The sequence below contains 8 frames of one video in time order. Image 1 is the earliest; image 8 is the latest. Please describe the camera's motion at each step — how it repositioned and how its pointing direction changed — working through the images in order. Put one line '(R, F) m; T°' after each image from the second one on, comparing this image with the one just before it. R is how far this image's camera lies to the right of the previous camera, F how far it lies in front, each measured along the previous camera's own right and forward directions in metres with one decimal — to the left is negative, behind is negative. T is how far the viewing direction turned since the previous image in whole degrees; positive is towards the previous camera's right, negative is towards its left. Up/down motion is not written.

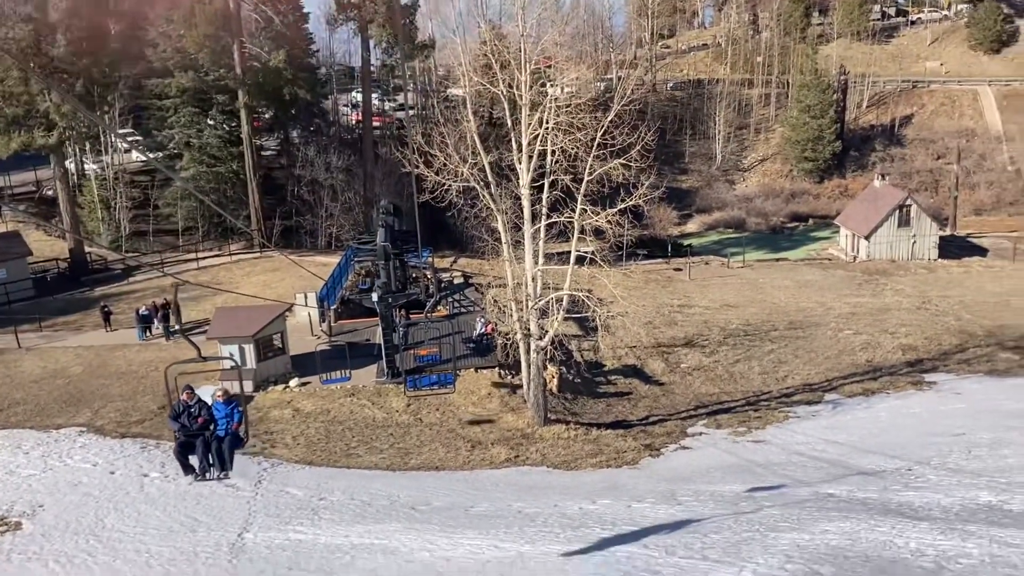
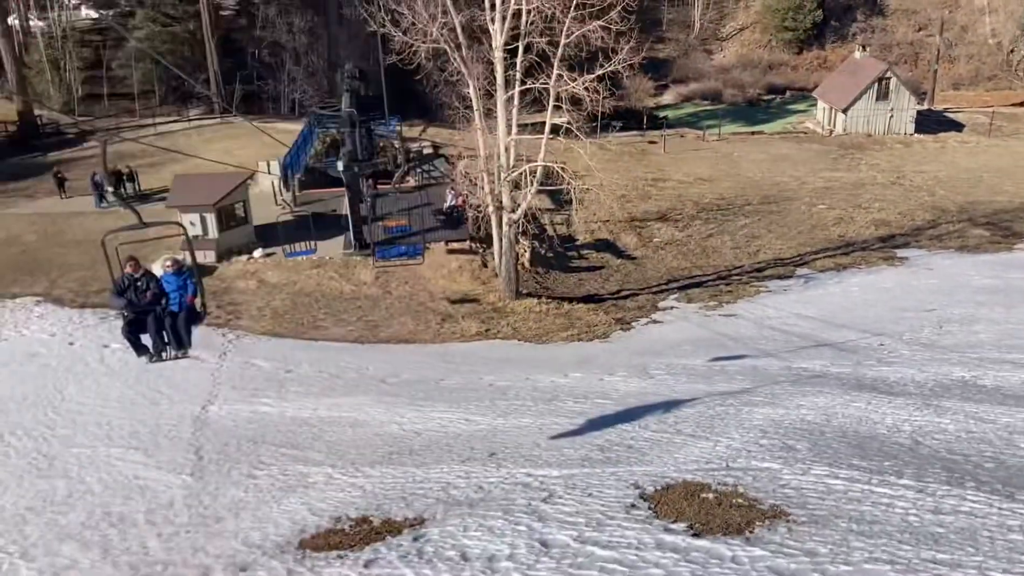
(0.0, +0.5) m; +2°
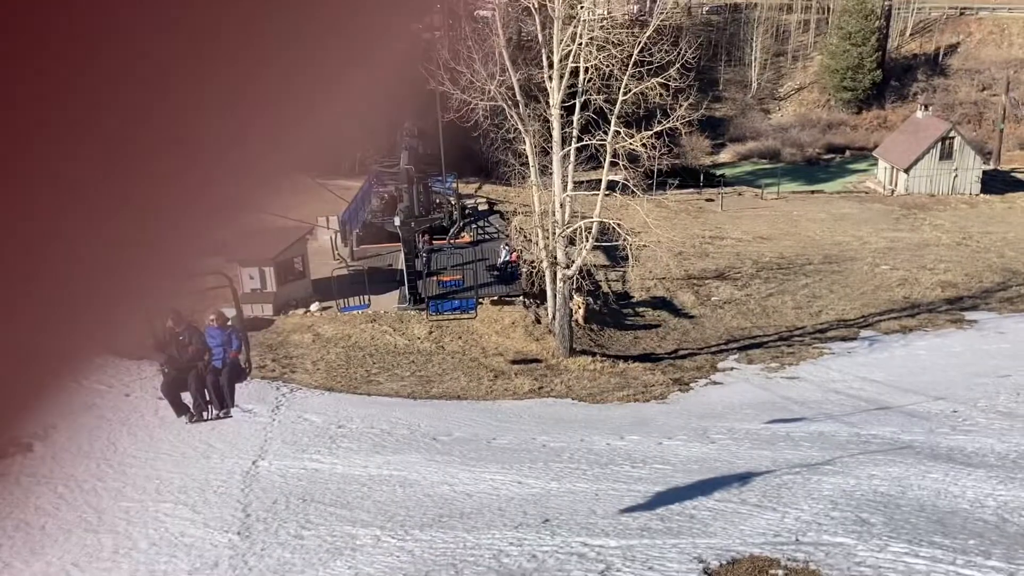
(0.0, +0.3) m; -3°
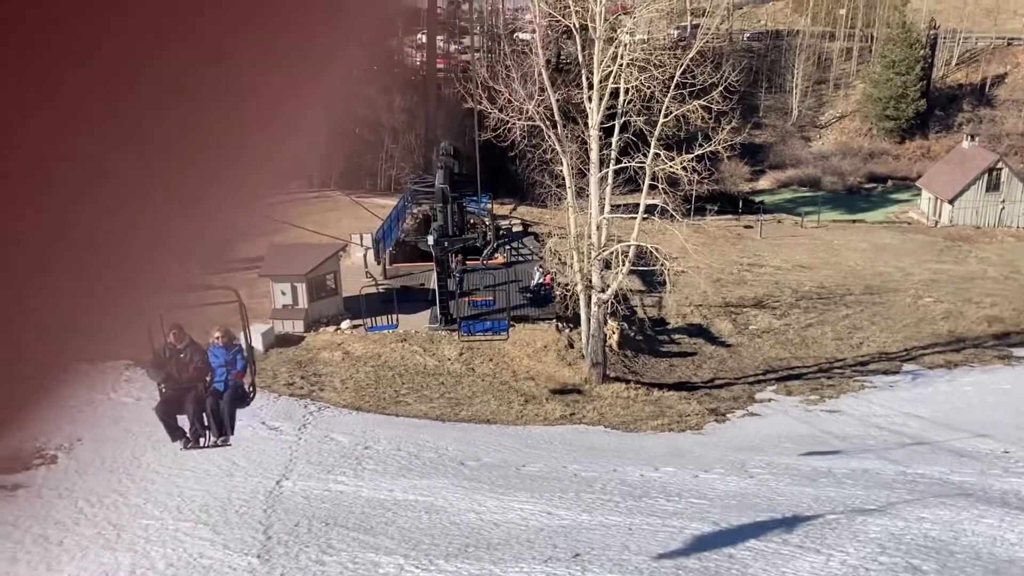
(0.0, +0.3) m; -2°
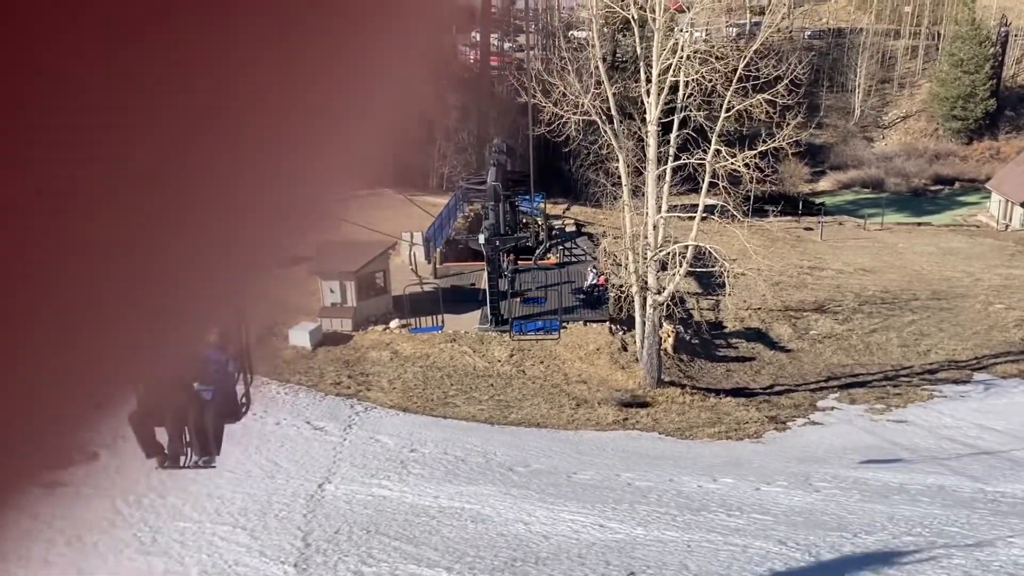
(0.0, +0.5) m; -3°
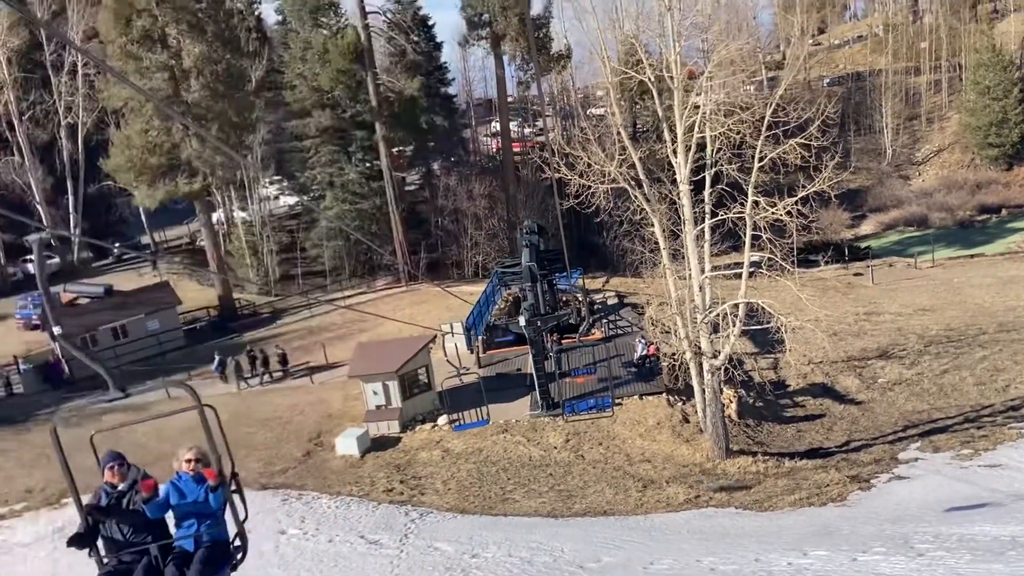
(0.0, +0.7) m; -2°
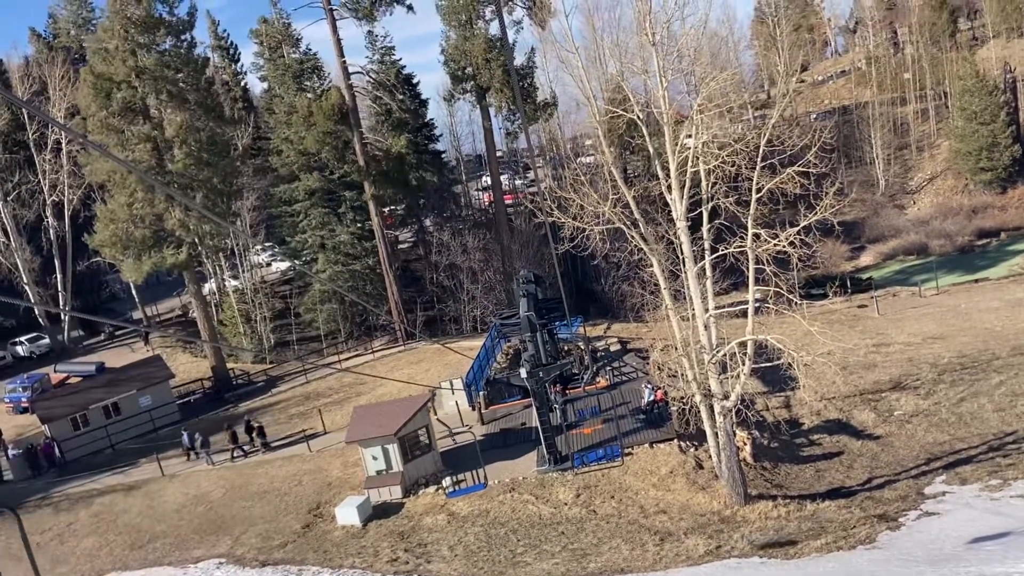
(+0.1, +0.6) m; 0°
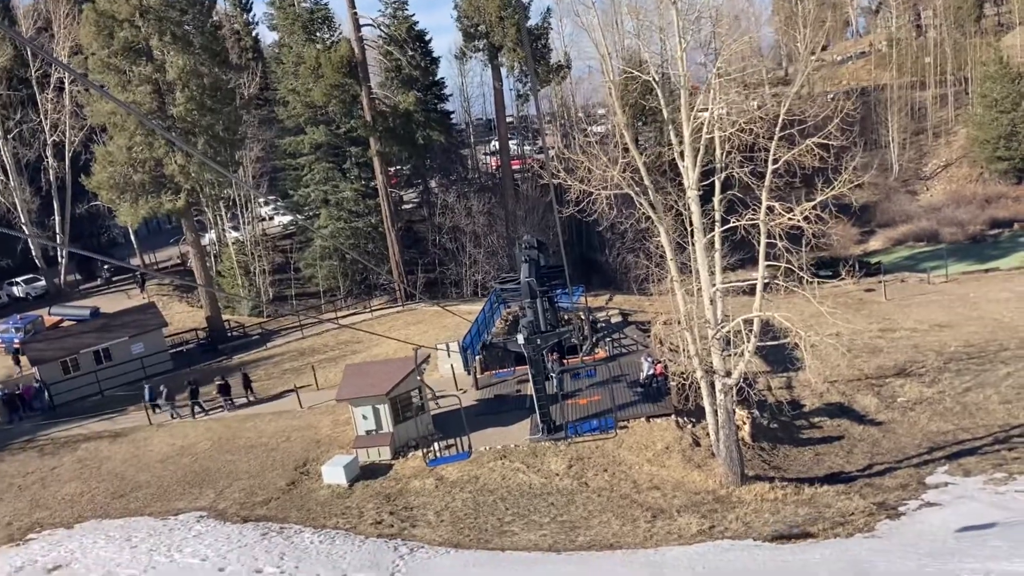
(0.0, +0.5) m; 0°
